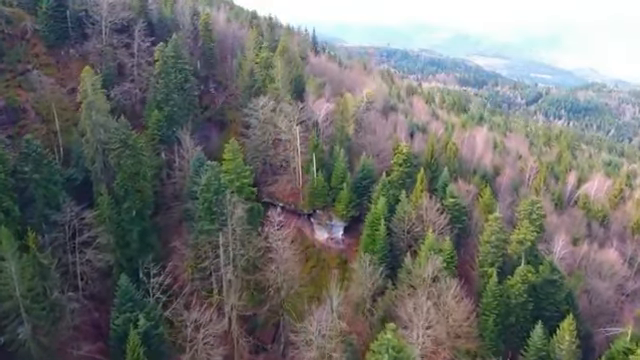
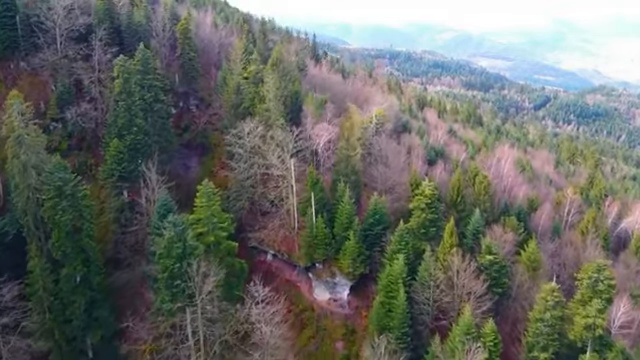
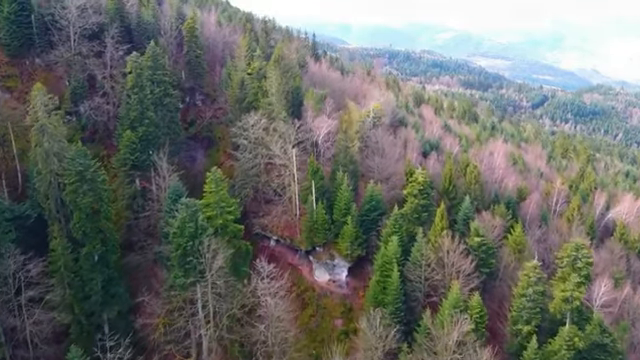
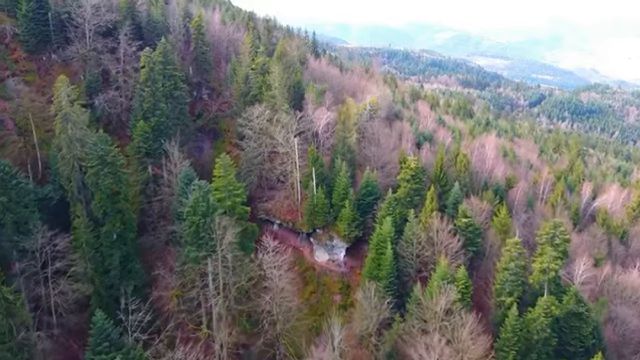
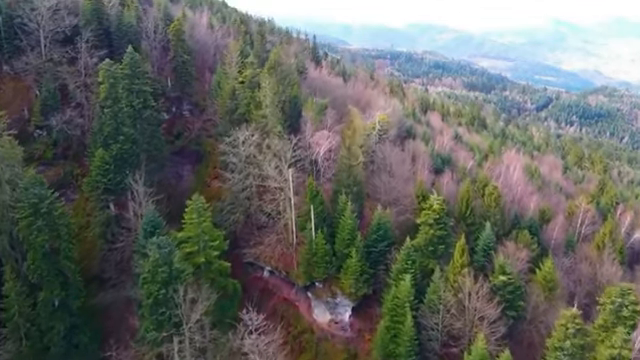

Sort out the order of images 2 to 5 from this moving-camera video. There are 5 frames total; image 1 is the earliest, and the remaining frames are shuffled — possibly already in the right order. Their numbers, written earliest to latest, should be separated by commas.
4, 3, 2, 5
